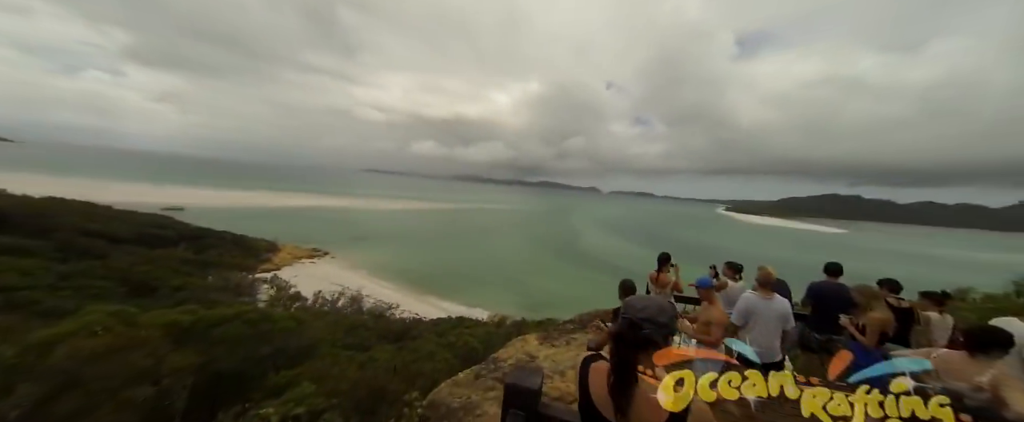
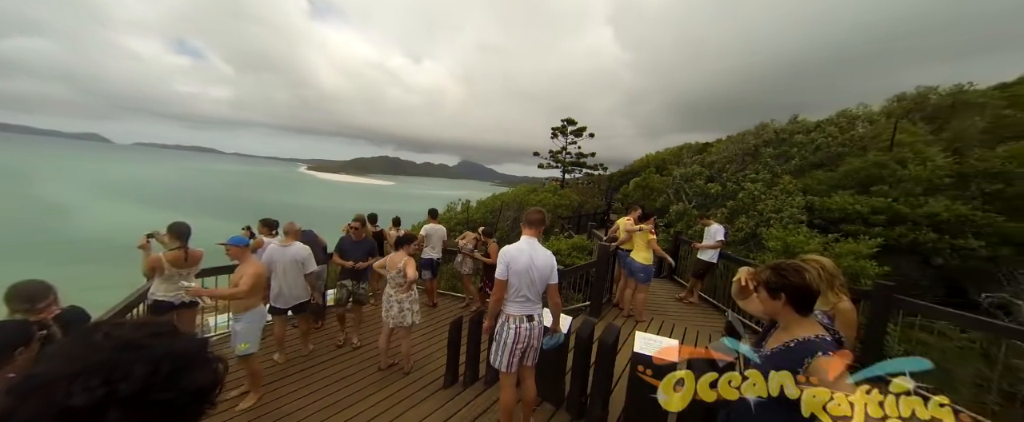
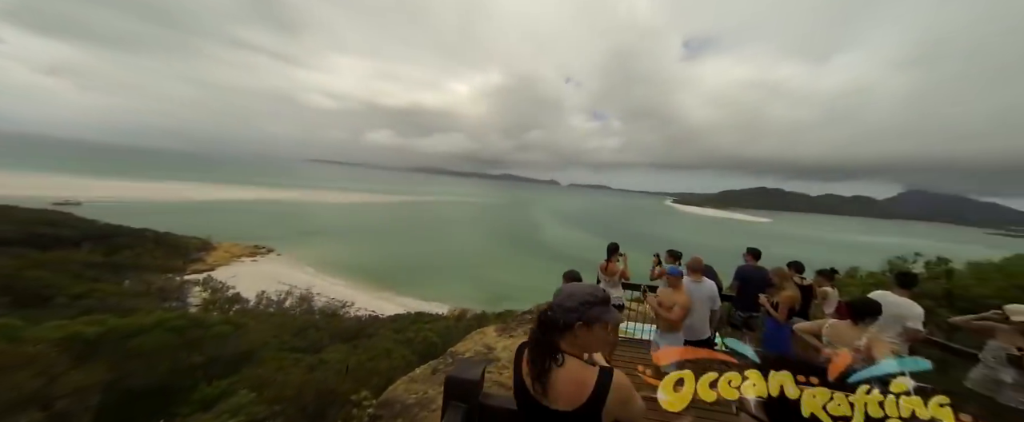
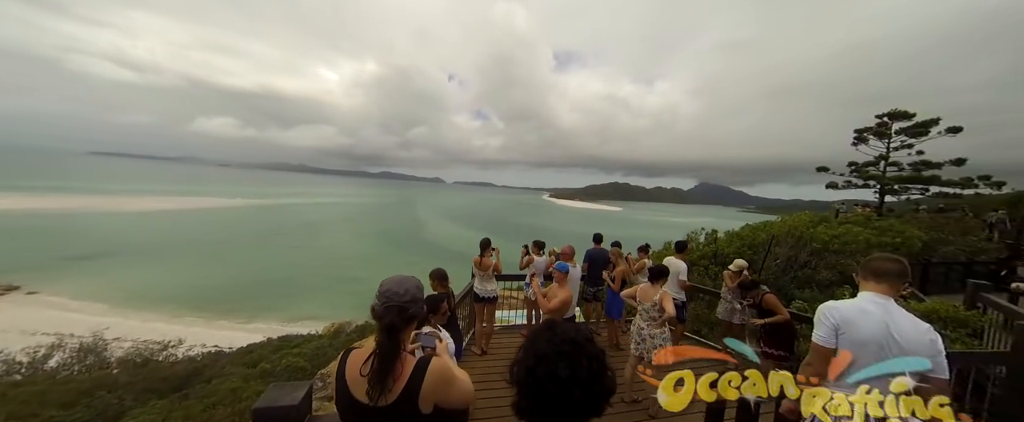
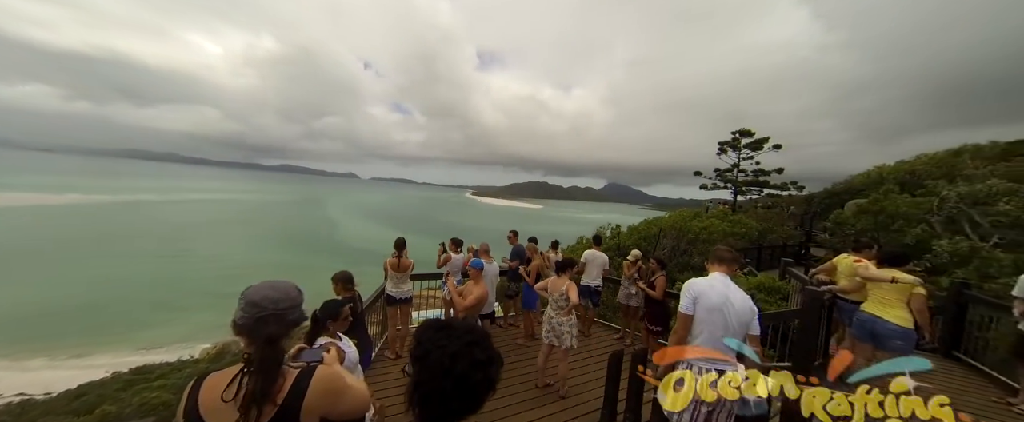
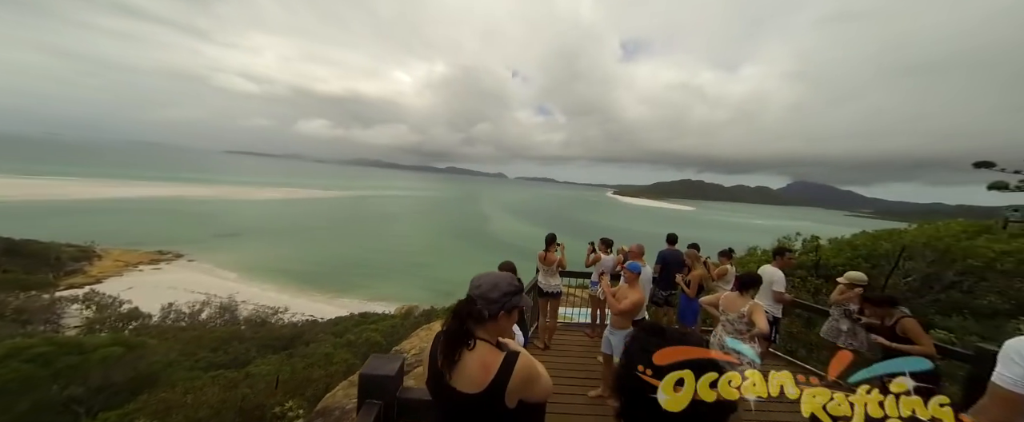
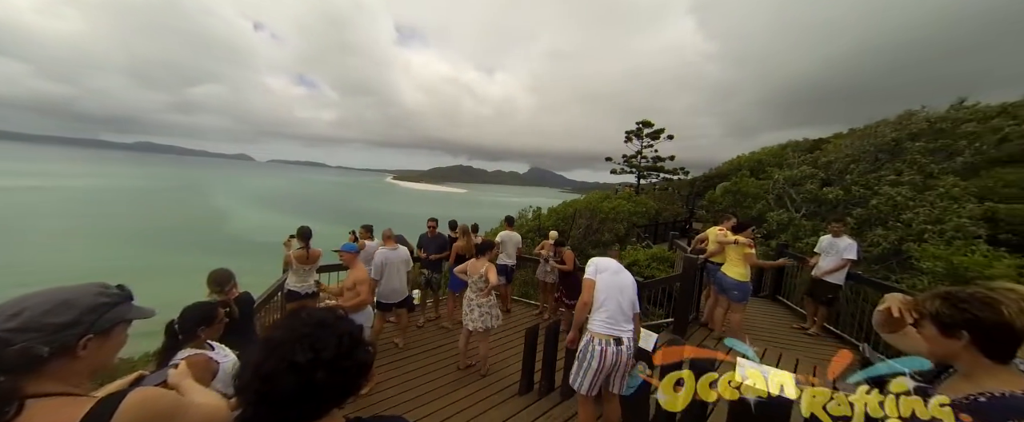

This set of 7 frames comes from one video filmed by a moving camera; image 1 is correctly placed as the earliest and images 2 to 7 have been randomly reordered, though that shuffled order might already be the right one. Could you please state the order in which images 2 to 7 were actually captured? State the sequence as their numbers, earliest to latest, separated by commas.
3, 6, 4, 5, 7, 2
